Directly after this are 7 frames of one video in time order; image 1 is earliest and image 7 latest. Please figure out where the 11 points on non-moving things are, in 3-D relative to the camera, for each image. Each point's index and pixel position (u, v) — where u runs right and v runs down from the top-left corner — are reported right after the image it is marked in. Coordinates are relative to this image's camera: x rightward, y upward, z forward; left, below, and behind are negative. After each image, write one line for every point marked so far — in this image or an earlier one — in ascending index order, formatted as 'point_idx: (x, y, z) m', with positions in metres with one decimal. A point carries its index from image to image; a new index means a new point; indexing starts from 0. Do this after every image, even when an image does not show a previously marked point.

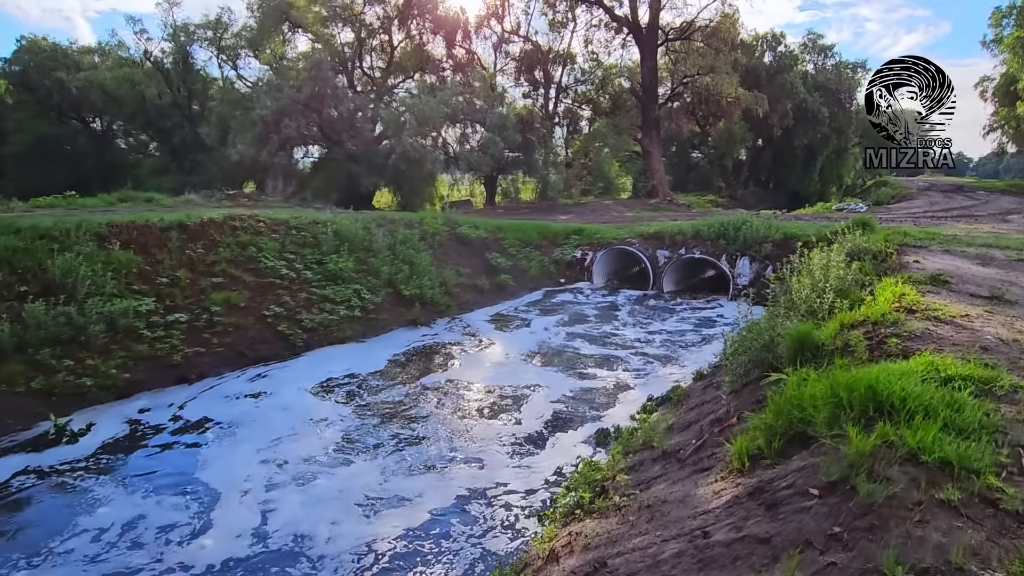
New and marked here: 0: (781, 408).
0: (+1.6, -0.7, +3.5) m
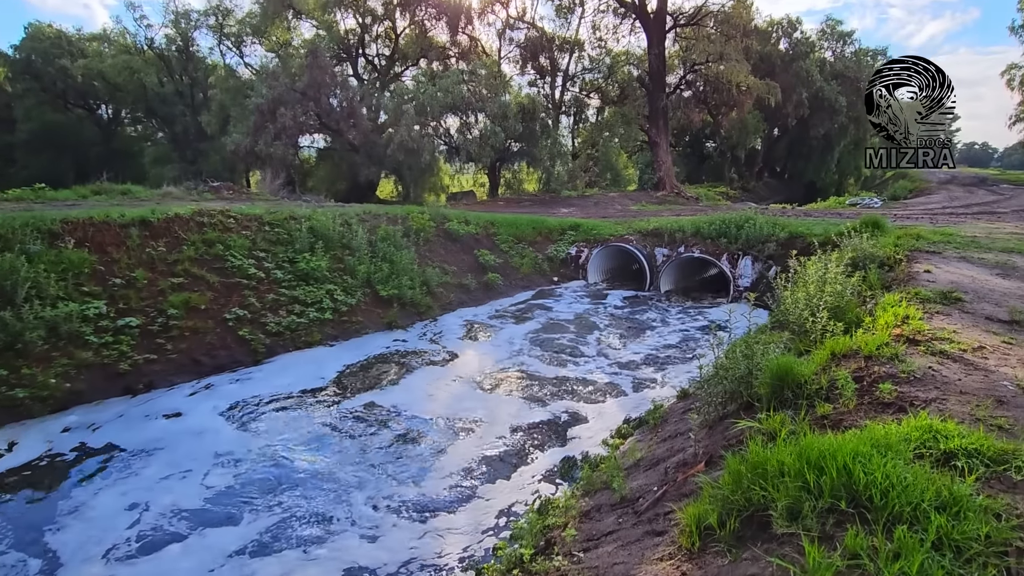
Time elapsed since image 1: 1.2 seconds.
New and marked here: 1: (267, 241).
0: (+1.1, -0.9, +2.9) m
1: (-4.2, +0.8, +9.9) m
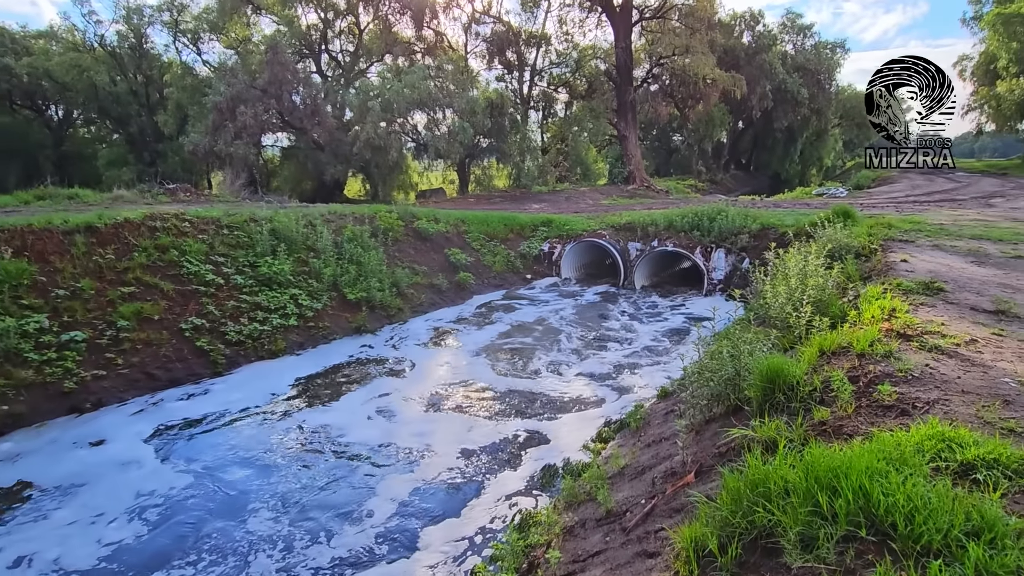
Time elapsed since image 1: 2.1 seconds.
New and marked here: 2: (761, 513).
0: (+1.0, -0.9, +2.6) m
1: (-4.7, +0.7, +9.4) m
2: (+1.1, -1.0, +2.5) m
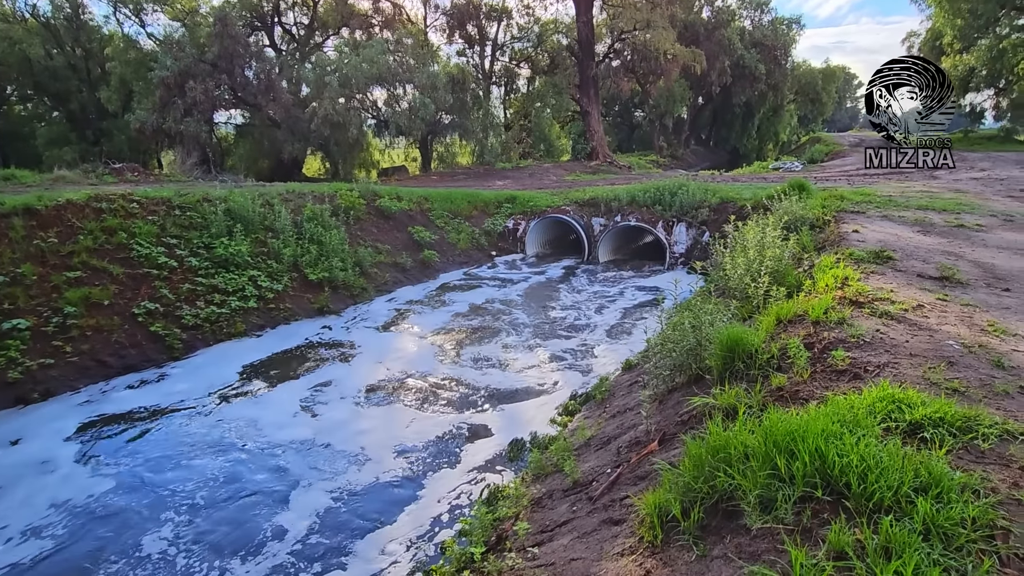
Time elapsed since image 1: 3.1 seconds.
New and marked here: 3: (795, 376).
0: (+0.9, -0.8, +2.7) m
1: (-5.2, +1.0, +9.1) m
2: (+0.9, -0.8, +2.6) m
3: (+1.7, -0.5, +3.4) m
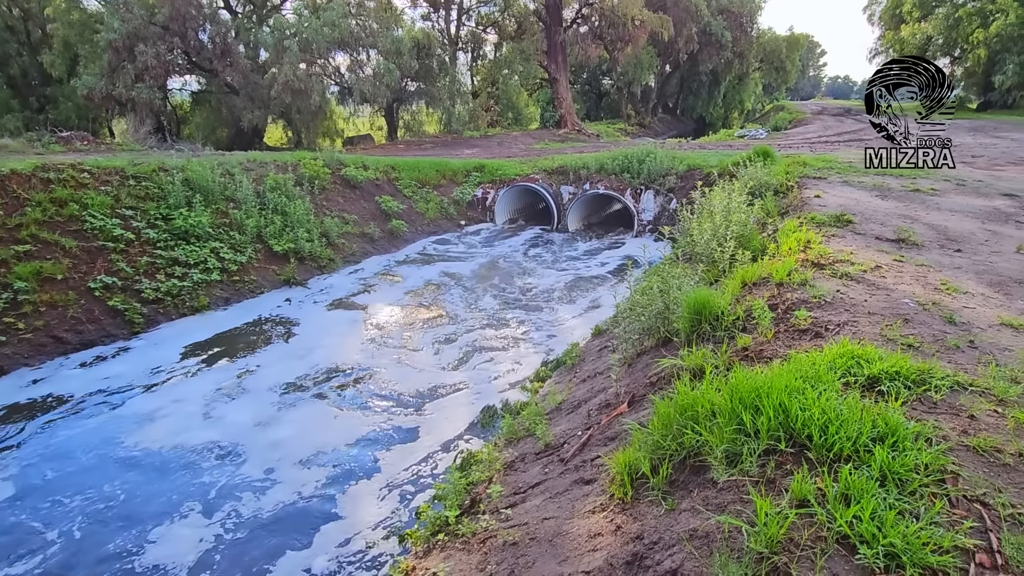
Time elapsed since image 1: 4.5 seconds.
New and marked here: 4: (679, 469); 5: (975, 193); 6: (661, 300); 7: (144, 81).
0: (+0.8, -0.6, +2.8) m
1: (-5.7, +1.4, +8.7) m
2: (+0.8, -0.7, +2.6) m
3: (+1.5, -0.3, +3.5) m
4: (+0.8, -0.8, +2.6) m
5: (+6.2, +1.3, +7.7) m
6: (+1.1, -0.1, +4.3) m
7: (-10.5, +5.9, +16.5) m
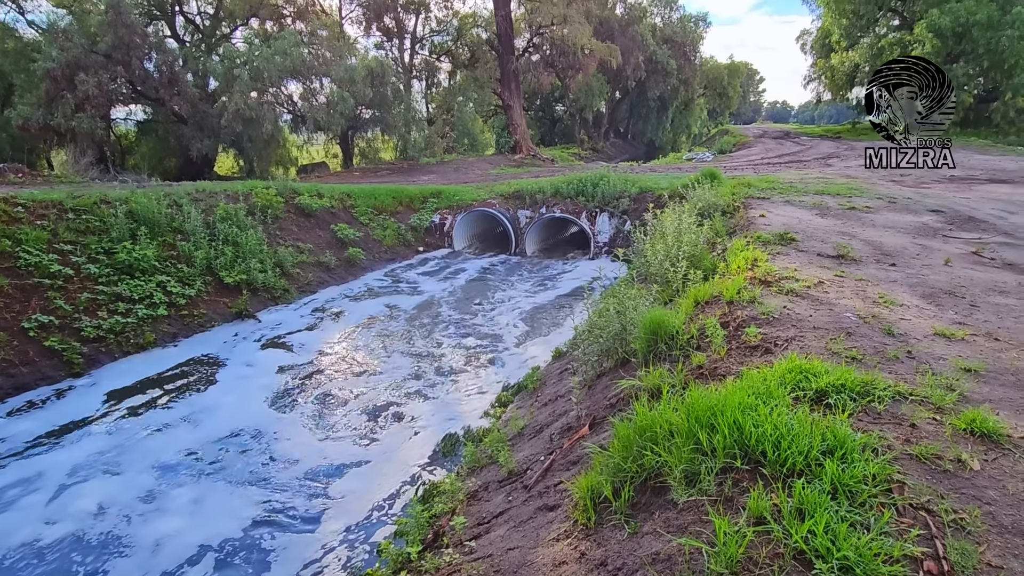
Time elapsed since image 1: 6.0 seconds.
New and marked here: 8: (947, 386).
0: (+0.6, -0.7, +2.8) m
1: (-6.4, +0.8, +8.4) m
2: (+0.6, -0.8, +2.6) m
3: (+1.2, -0.4, +3.6) m
4: (+0.6, -0.9, +2.6) m
5: (+5.6, +1.1, +8.2) m
6: (+0.8, -0.3, +4.3) m
7: (-11.8, +4.9, +16.0) m
8: (+2.2, -0.5, +2.9) m
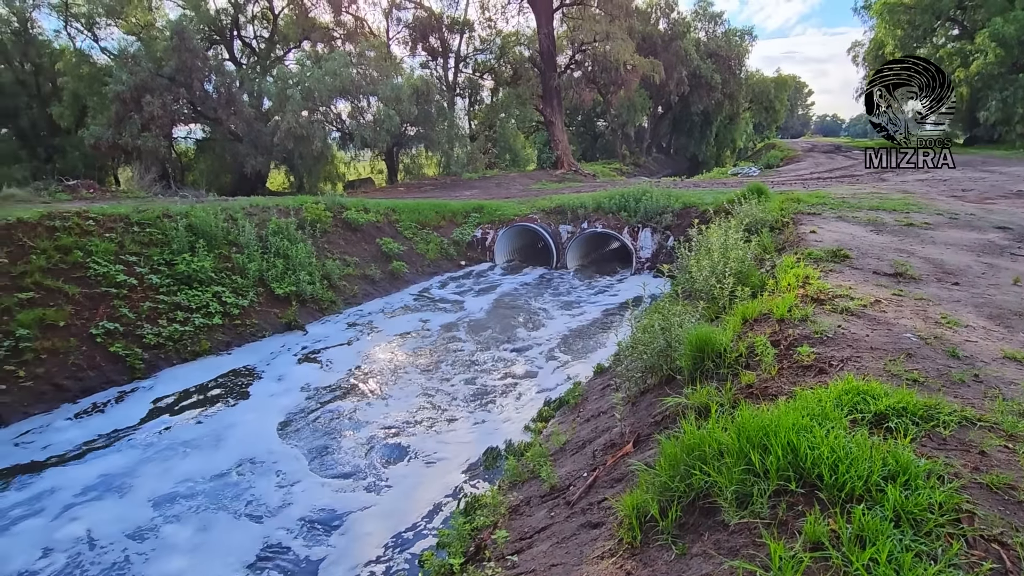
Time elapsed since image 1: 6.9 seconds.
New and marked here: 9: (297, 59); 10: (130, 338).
0: (+0.8, -0.8, +2.7) m
1: (-5.7, +0.7, +8.8) m
2: (+0.8, -0.8, +2.6) m
3: (+1.5, -0.5, +3.5) m
4: (+0.8, -1.0, +2.6) m
5: (+6.2, +0.8, +7.8) m
6: (+1.1, -0.4, +4.3) m
7: (-10.5, +4.6, +16.9) m
8: (+2.4, -0.6, +2.8) m
9: (-6.9, +7.4, +18.7) m
10: (-5.0, -0.7, +7.6) m
